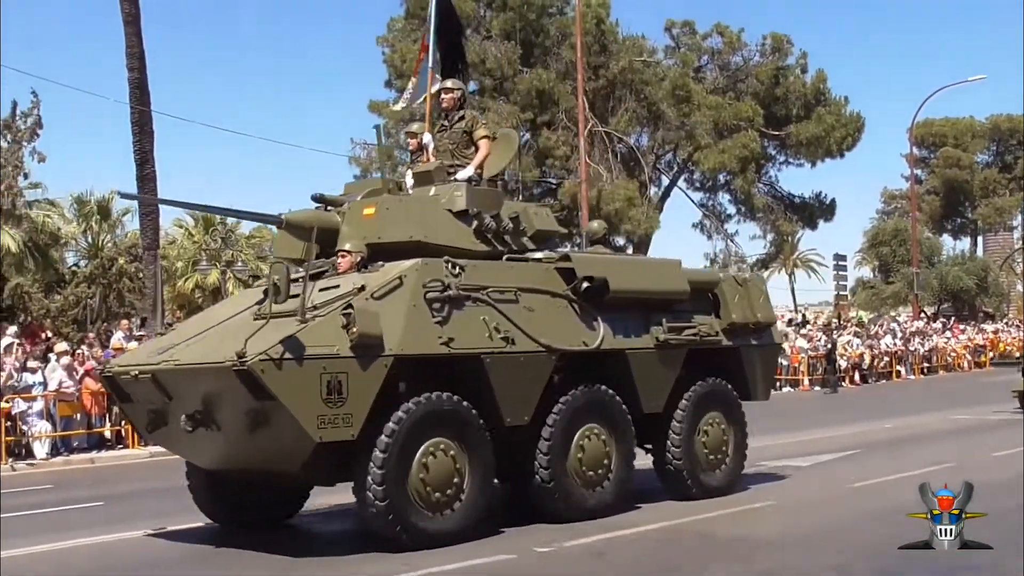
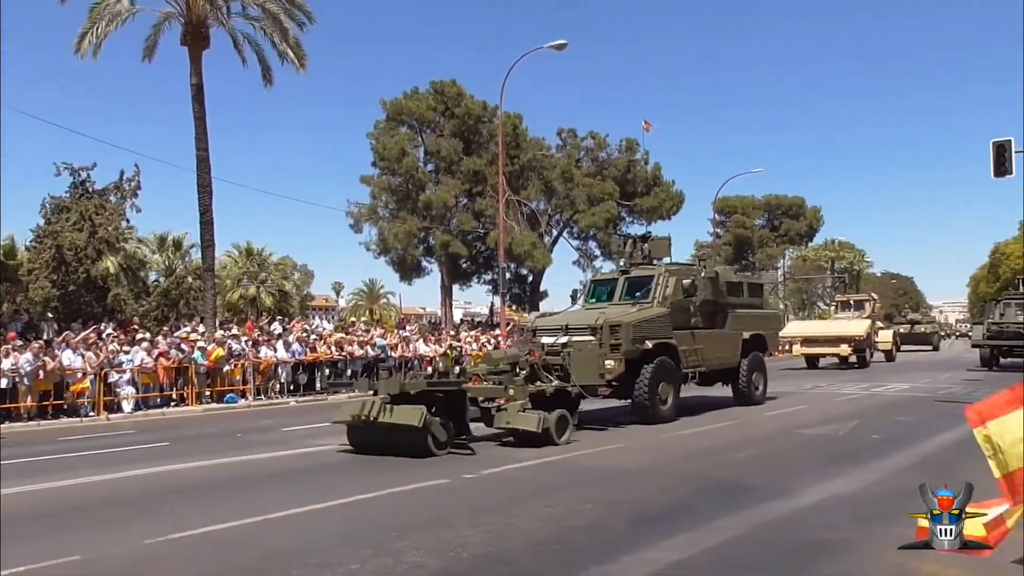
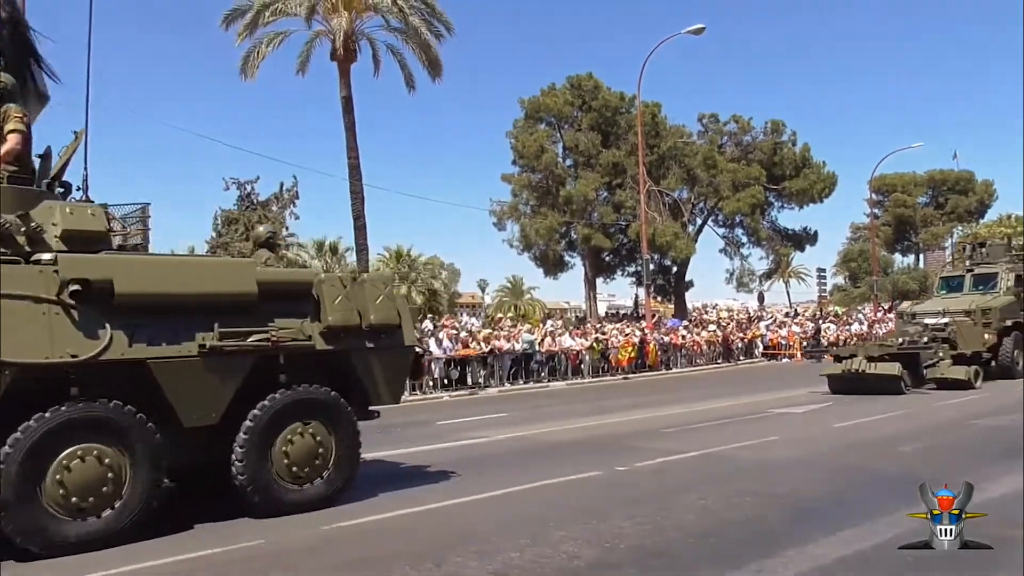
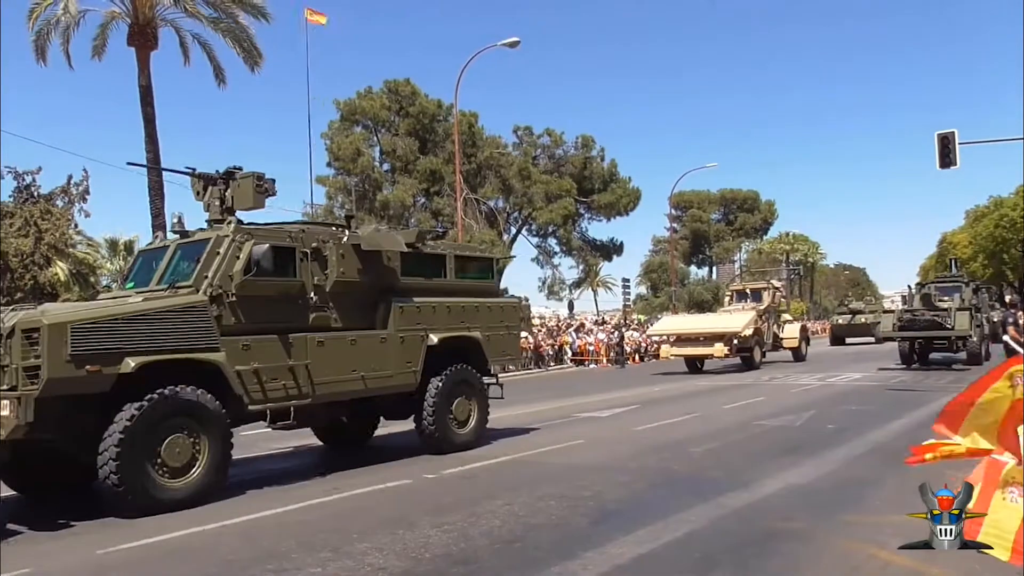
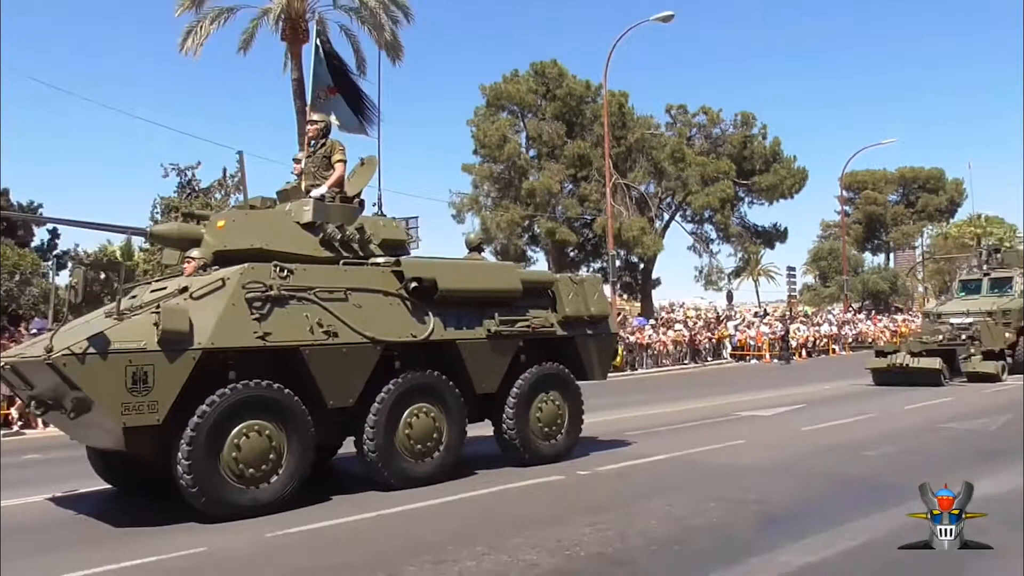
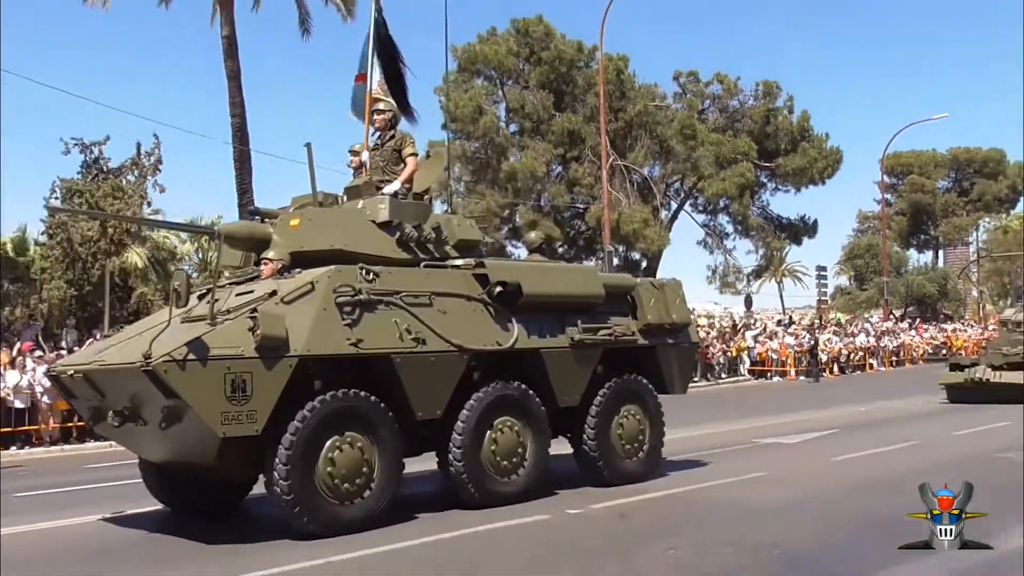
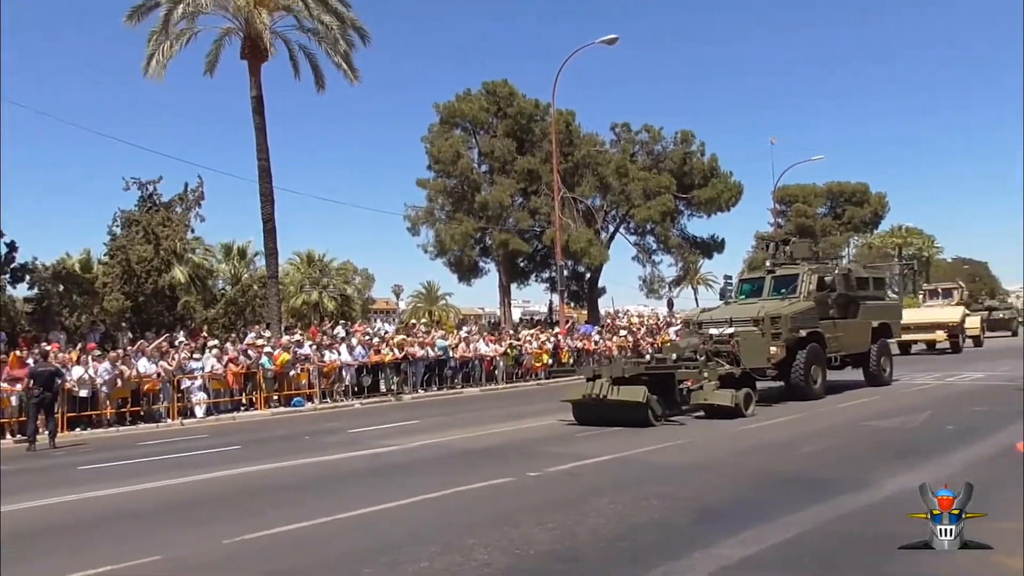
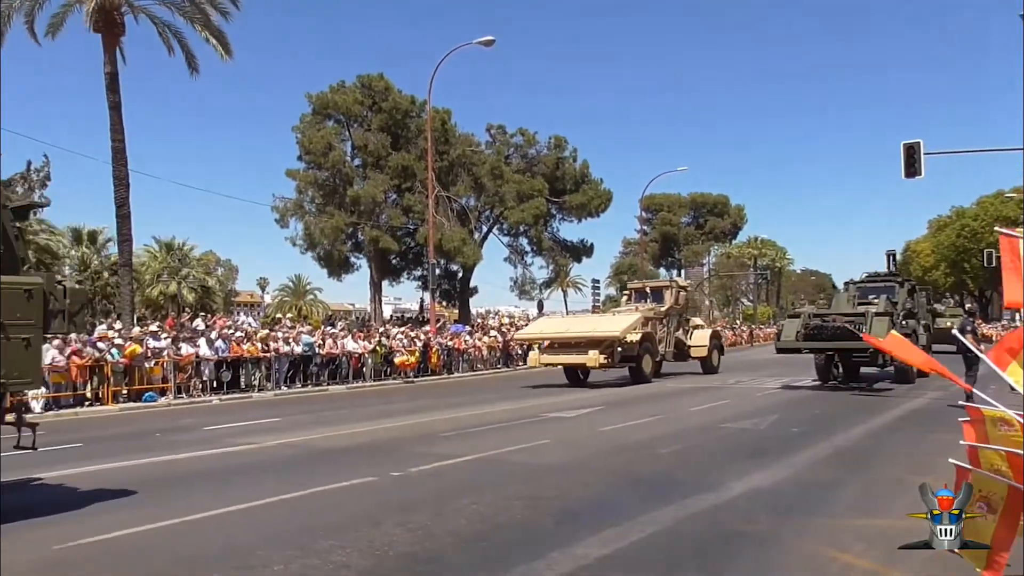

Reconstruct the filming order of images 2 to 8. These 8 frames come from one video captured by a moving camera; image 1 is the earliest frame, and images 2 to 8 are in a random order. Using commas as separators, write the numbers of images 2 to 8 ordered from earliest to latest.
6, 5, 3, 7, 2, 4, 8
